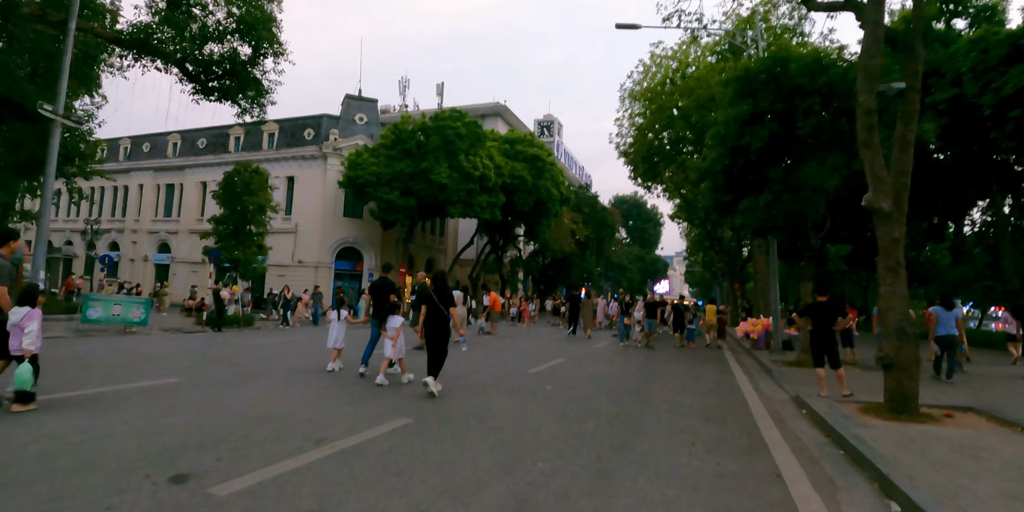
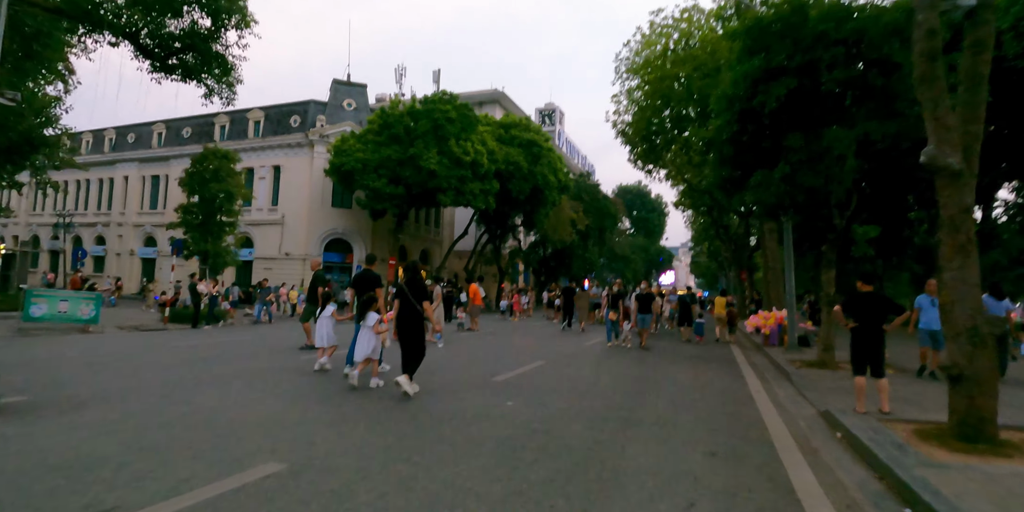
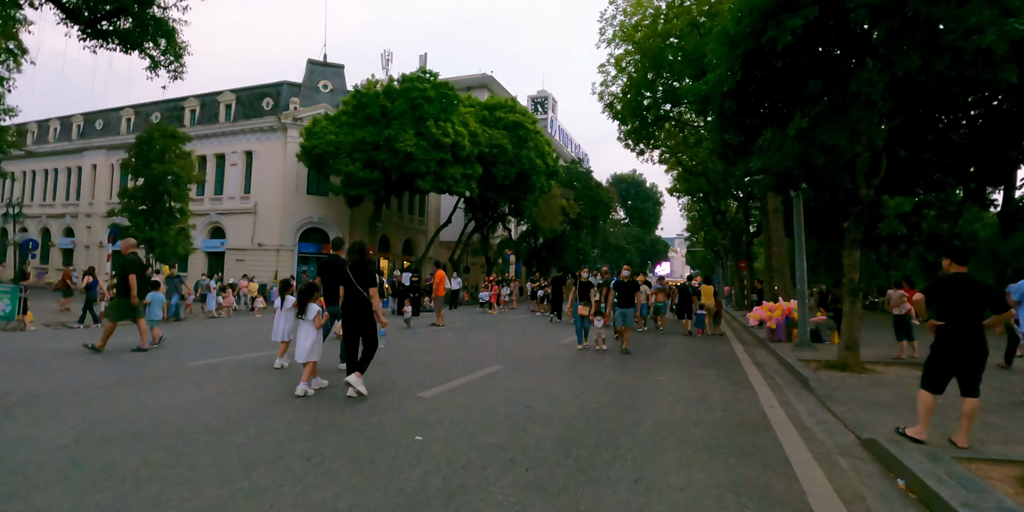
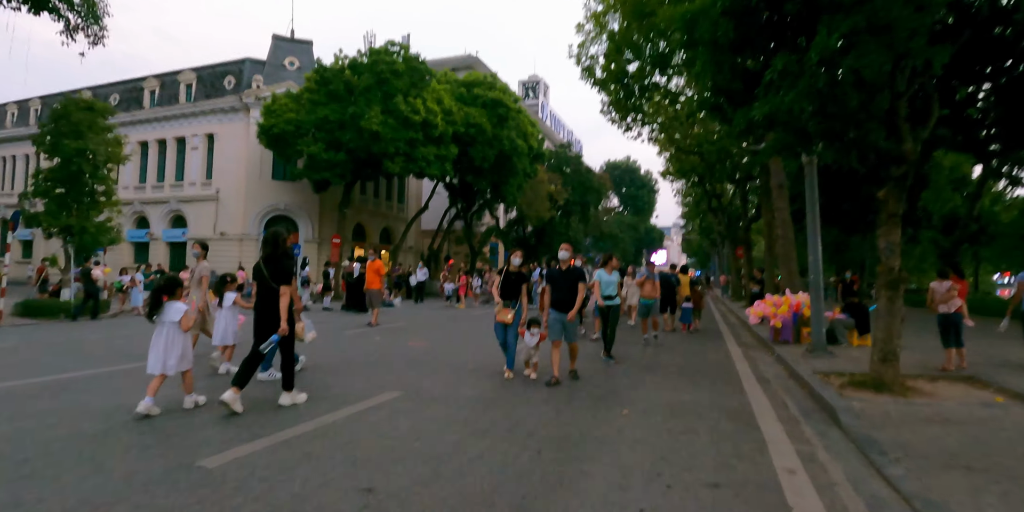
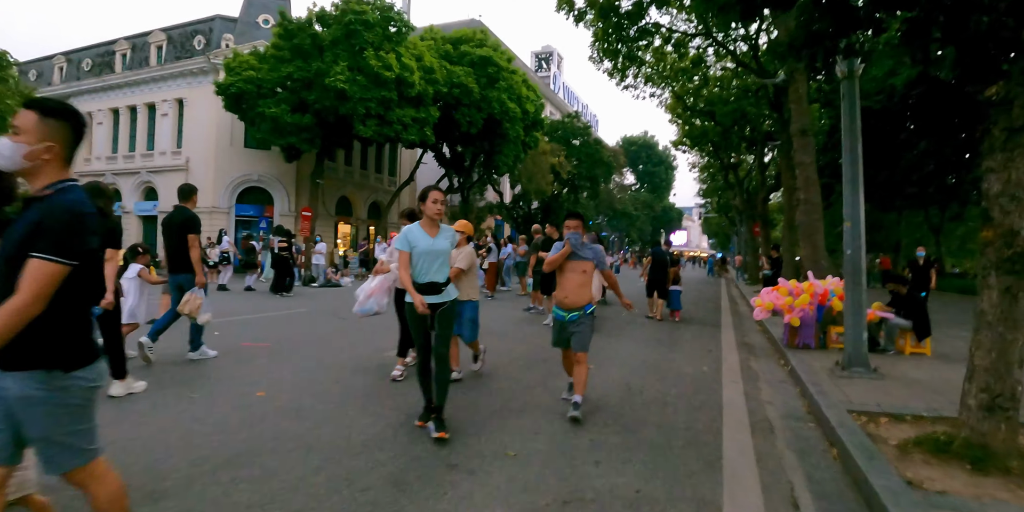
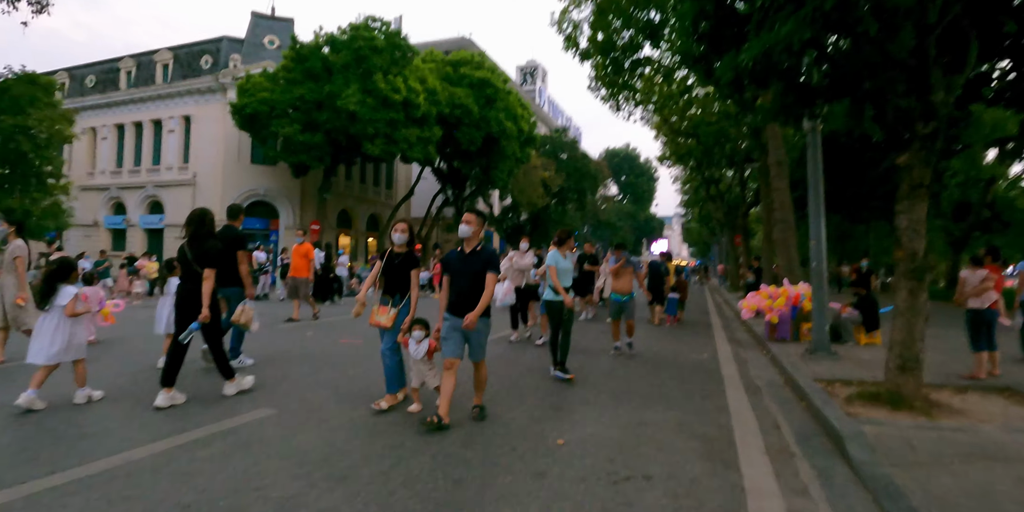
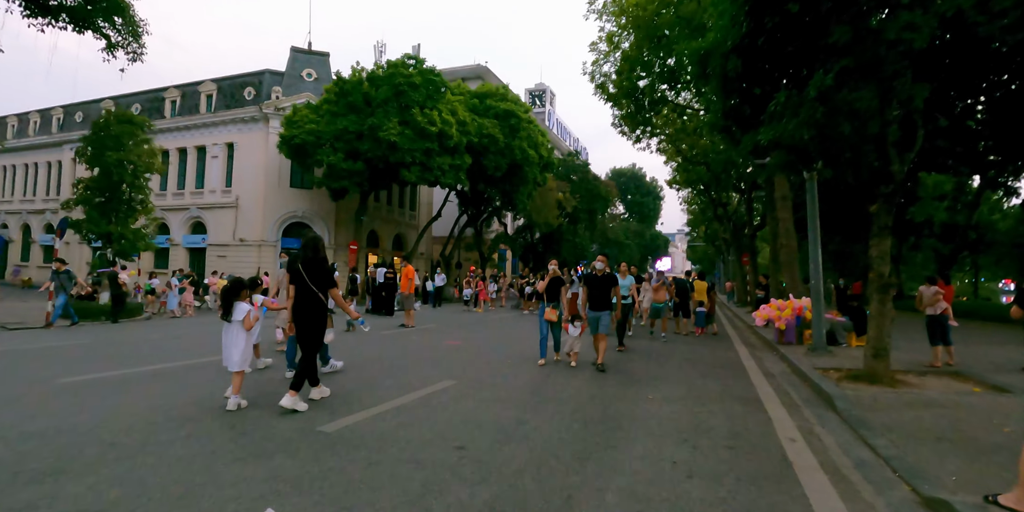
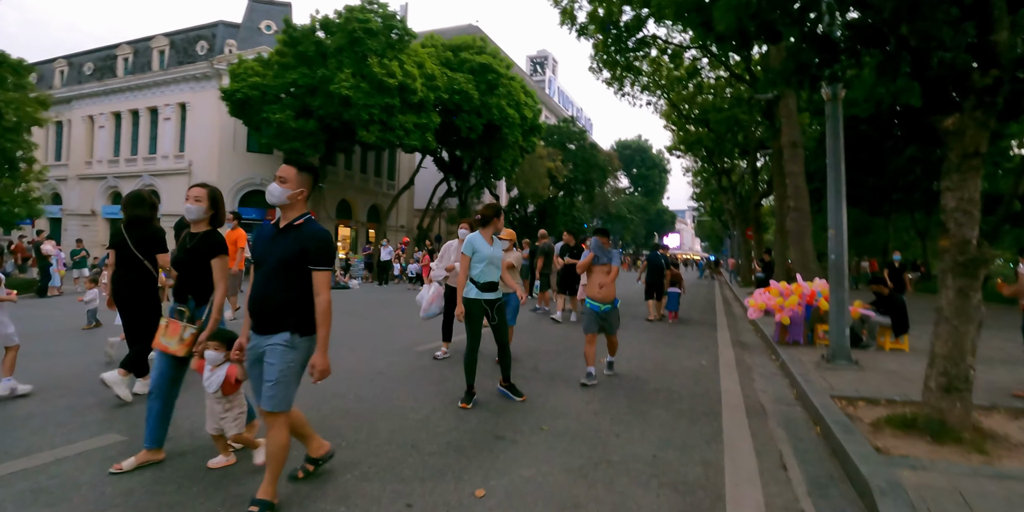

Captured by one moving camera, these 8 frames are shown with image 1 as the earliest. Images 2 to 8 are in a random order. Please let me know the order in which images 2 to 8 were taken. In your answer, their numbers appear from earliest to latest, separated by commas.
2, 3, 7, 4, 6, 8, 5
